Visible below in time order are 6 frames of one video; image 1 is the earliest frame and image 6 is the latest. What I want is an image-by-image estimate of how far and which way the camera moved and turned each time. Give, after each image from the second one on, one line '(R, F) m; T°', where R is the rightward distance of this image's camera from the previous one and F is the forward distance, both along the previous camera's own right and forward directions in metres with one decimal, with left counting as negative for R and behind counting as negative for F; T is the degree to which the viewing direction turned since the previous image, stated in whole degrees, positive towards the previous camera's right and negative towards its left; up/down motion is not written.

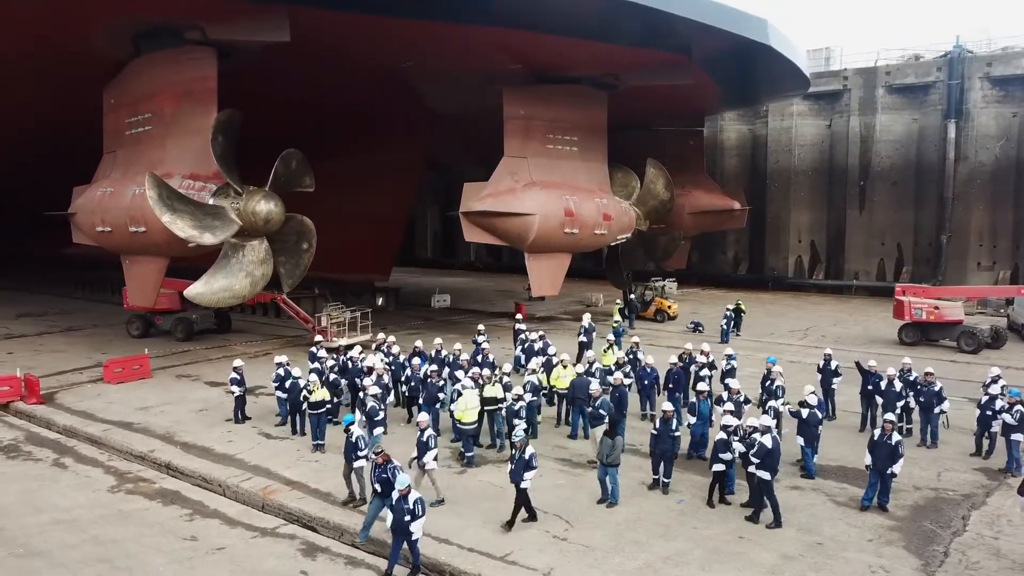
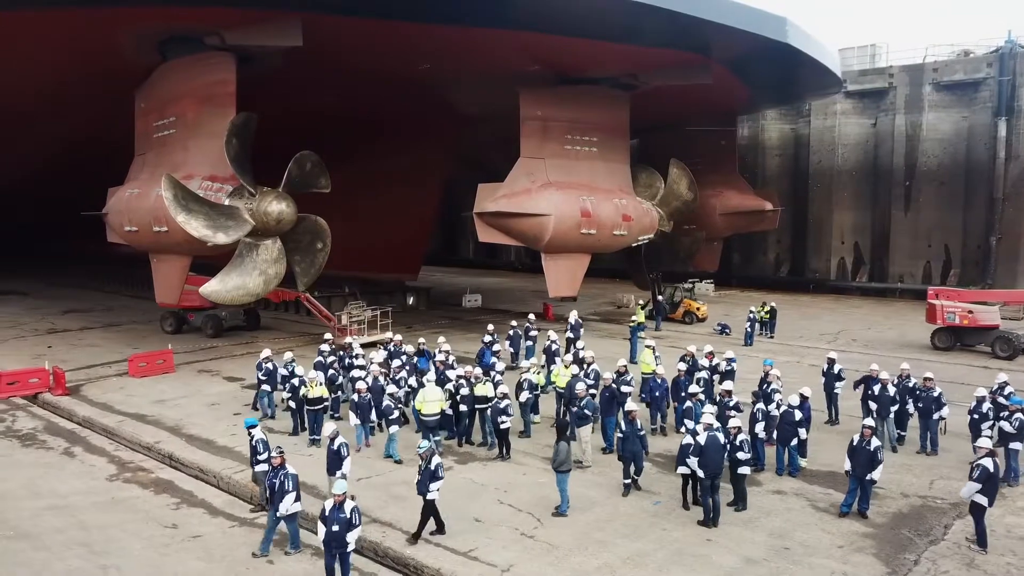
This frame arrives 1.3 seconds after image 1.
(+0.7, 0.0) m; -4°
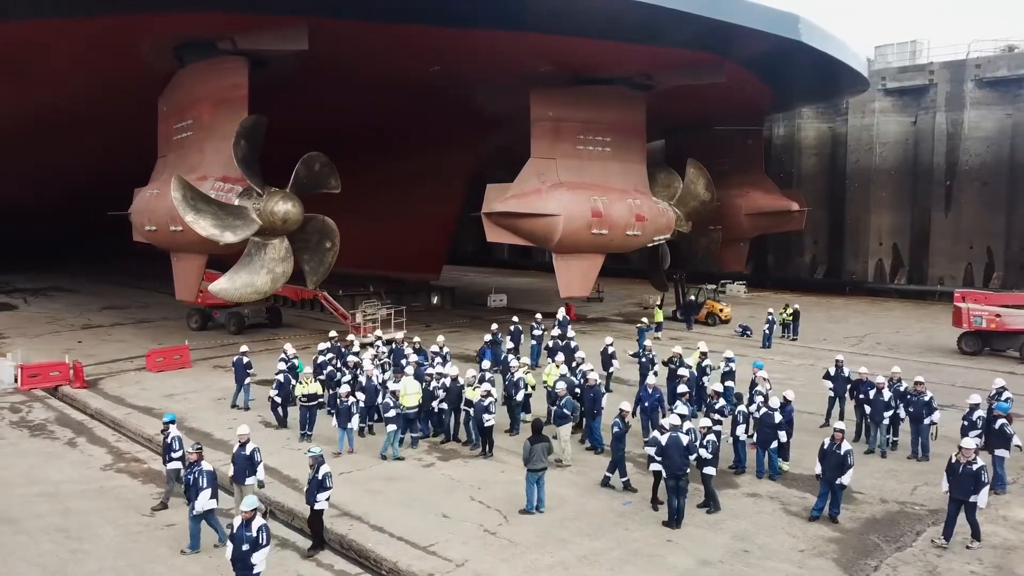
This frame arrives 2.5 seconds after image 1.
(+0.7, 0.0) m; -3°
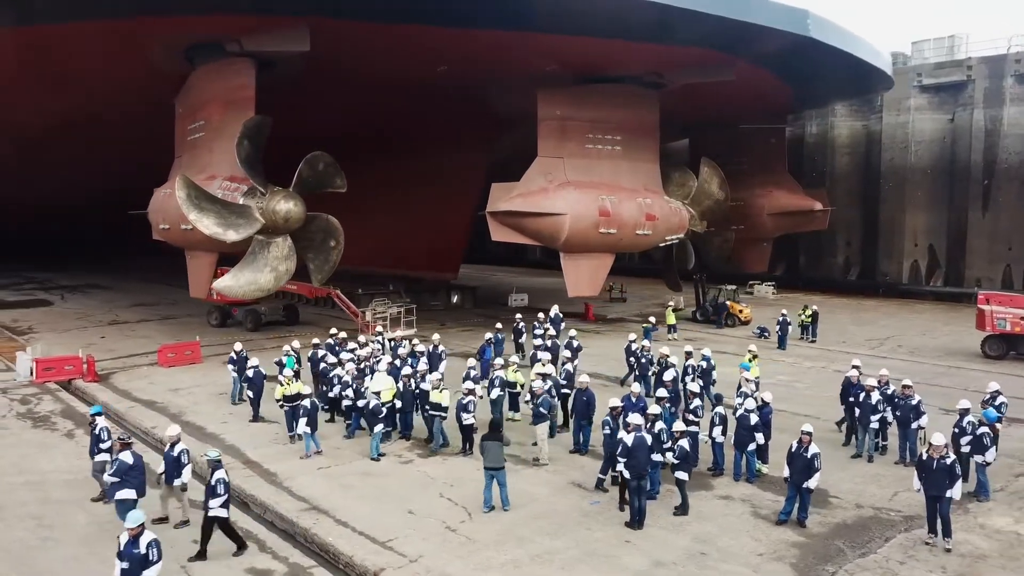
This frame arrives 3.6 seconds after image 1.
(+0.7, 0.0) m; -3°
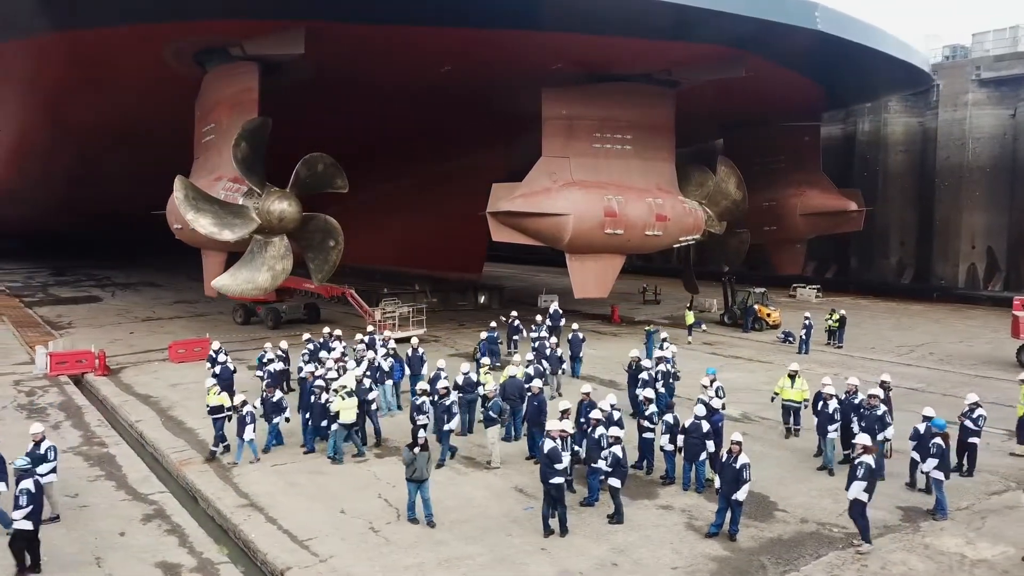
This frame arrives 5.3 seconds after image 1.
(+1.2, +0.1) m; -4°
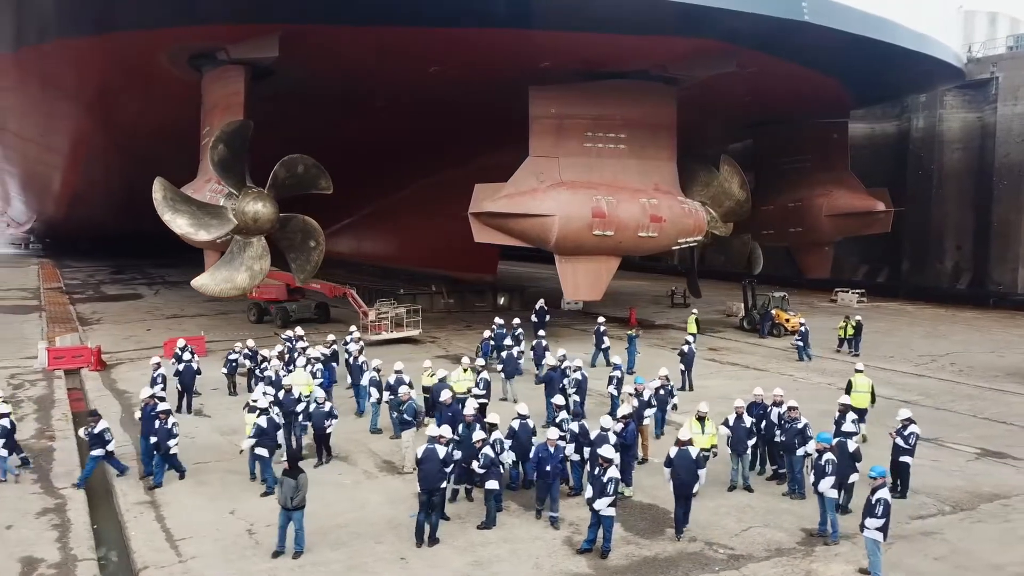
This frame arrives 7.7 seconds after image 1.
(+1.7, +0.2) m; -5°
